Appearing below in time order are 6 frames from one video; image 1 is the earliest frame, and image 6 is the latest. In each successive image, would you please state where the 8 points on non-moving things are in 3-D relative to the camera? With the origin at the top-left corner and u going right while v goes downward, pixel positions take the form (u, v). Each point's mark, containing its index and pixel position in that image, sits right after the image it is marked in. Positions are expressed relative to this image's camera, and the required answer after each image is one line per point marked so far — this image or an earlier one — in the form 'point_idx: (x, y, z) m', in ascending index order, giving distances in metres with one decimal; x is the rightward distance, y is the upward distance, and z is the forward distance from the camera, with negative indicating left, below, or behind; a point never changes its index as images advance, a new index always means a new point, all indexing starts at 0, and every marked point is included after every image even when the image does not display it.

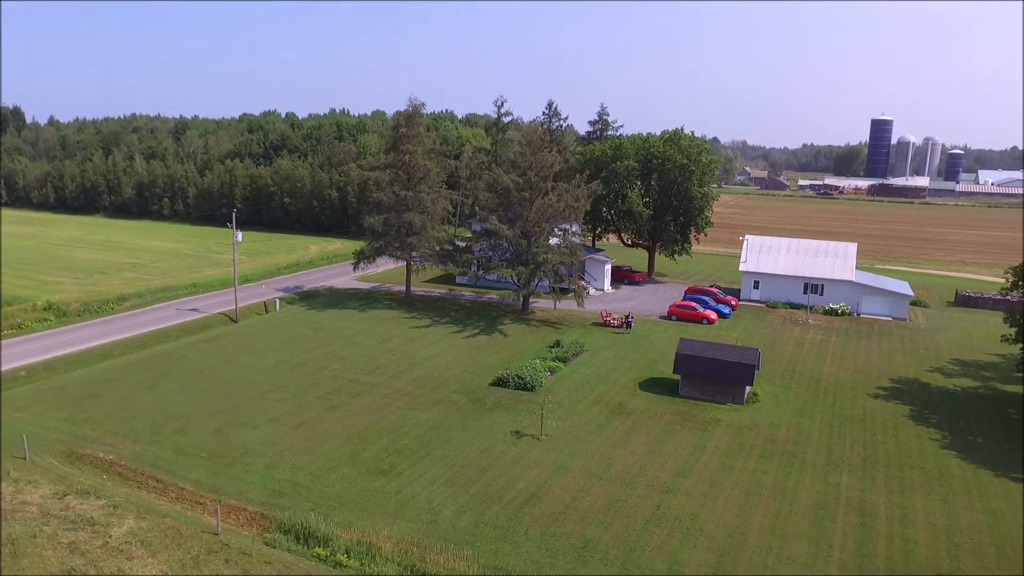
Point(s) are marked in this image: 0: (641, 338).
0: (+3.2, -1.3, +19.7) m
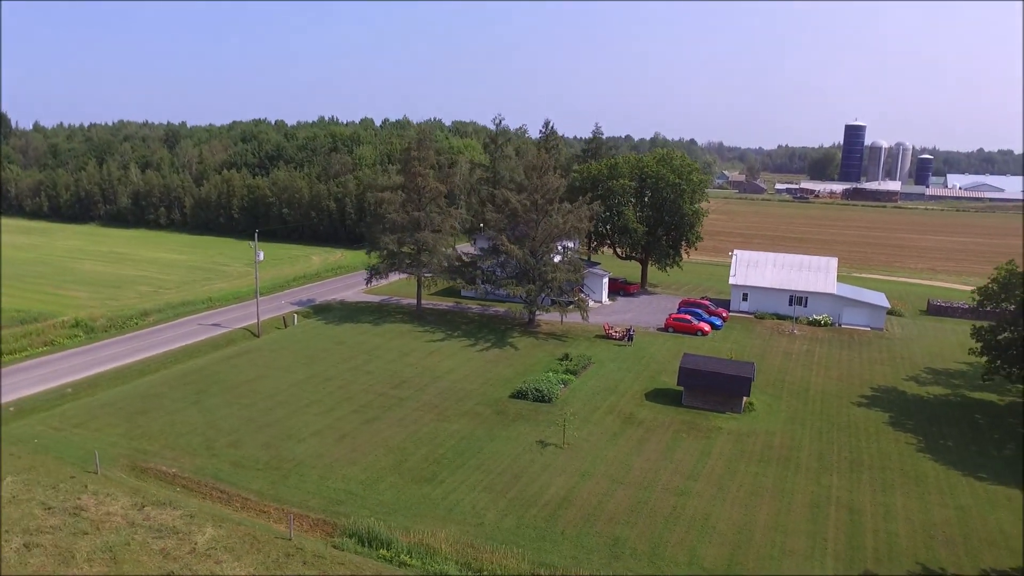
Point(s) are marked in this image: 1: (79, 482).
0: (+3.5, -1.7, +21.3) m
1: (-7.6, -3.4, +14.1) m
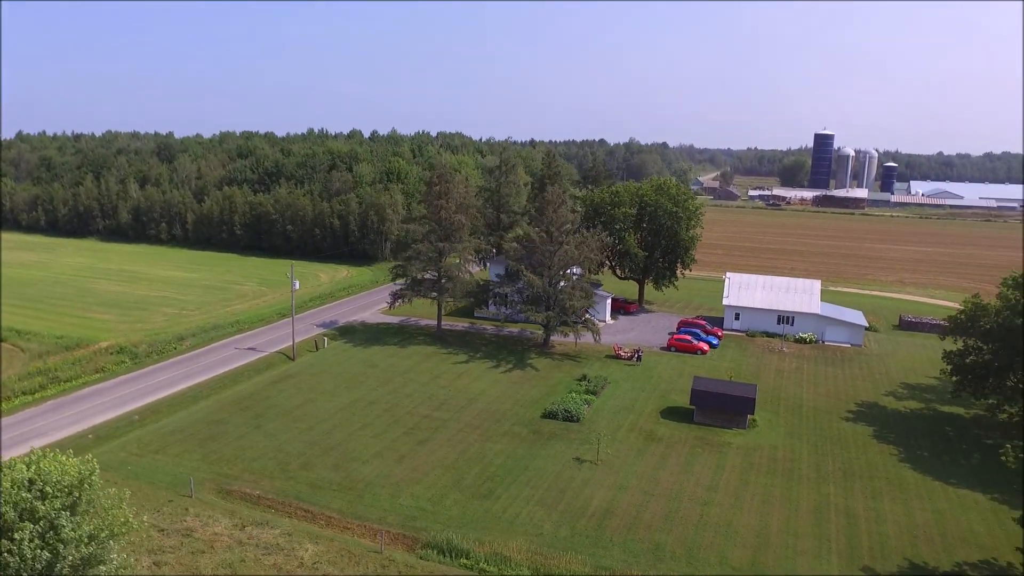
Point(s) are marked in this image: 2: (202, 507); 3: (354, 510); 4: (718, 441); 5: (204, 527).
0: (+4.1, -2.4, +23.7) m
1: (-6.6, -4.3, +16.1) m
2: (-6.2, -4.4, +16.1) m
3: (-3.2, -4.4, +16.1) m
4: (+4.8, -3.6, +18.8) m
5: (-5.8, -4.5, +15.3) m
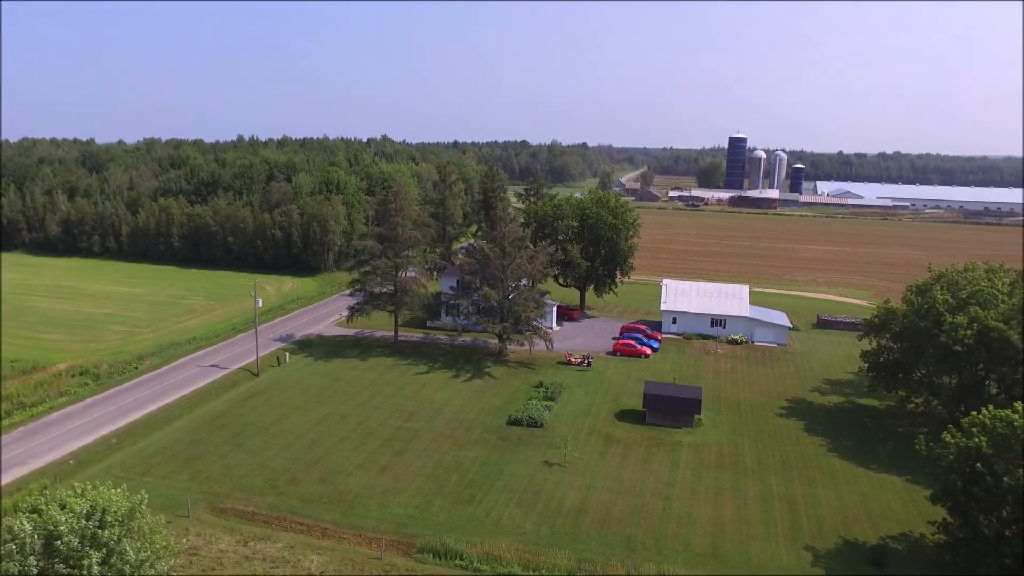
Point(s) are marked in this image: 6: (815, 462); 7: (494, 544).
0: (+2.8, -2.7, +25.7) m
1: (-7.0, -5.0, +17.0) m
2: (-6.5, -5.0, +17.0) m
3: (-3.6, -5.0, +17.4) m
4: (+4.1, -3.9, +20.9) m
5: (-6.1, -5.2, +16.2) m
6: (+7.3, -4.2, +19.3) m
7: (-0.4, -5.1, +16.0) m
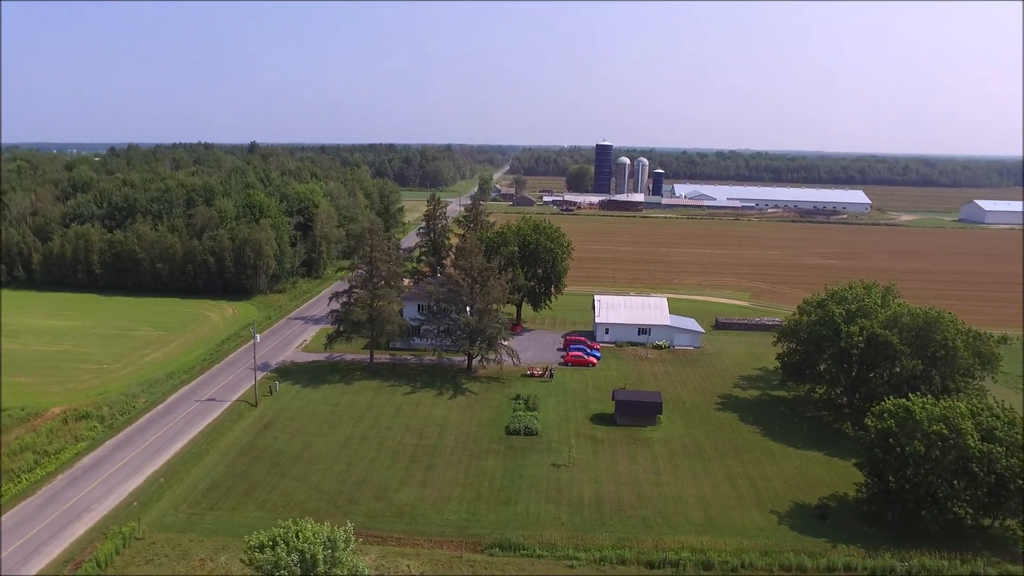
0: (+1.9, -3.6, +30.5) m
1: (-5.9, -6.4, +20.1) m
2: (-5.4, -6.4, +20.2) m
3: (-2.6, -6.3, +21.1) m
4: (+4.2, -4.8, +26.1) m
5: (-4.8, -6.6, +19.5) m
6: (+7.6, -4.9, +25.2) m
7: (+0.8, -6.3, +20.4) m
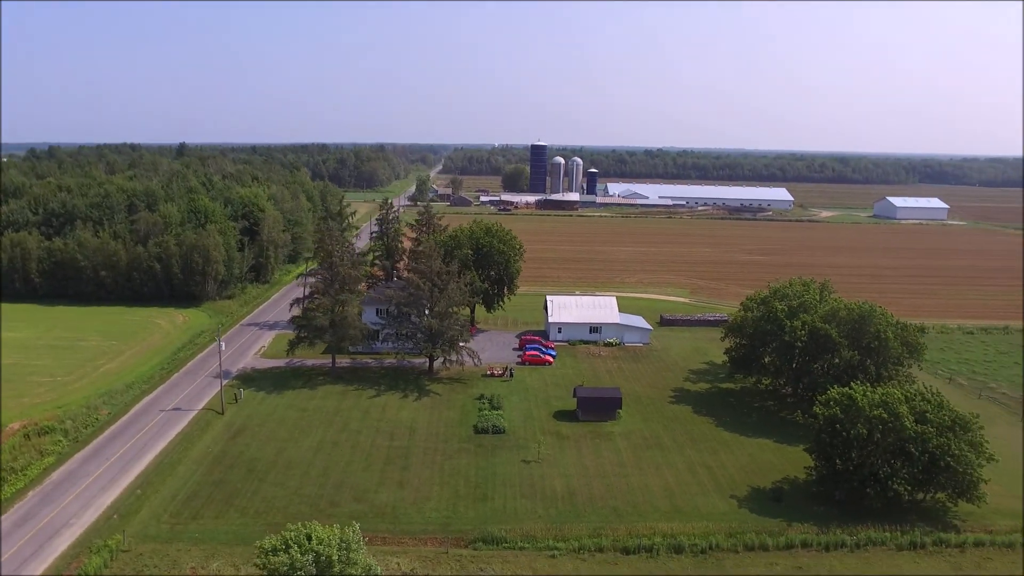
0: (+0.4, -3.7, +31.7) m
1: (-6.3, -6.7, +20.6) m
2: (-5.9, -6.7, +20.8) m
3: (-3.1, -6.5, +22.0) m
4: (+3.1, -4.9, +27.5) m
5: (-5.2, -6.9, +20.2) m
6: (+6.6, -5.0, +27.0) m
7: (+0.3, -6.4, +21.6) m
